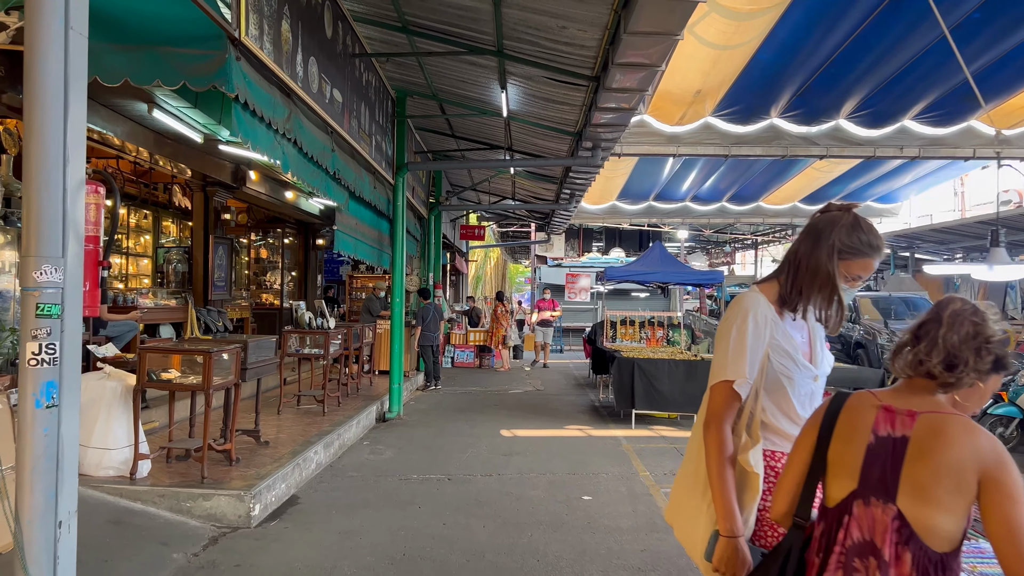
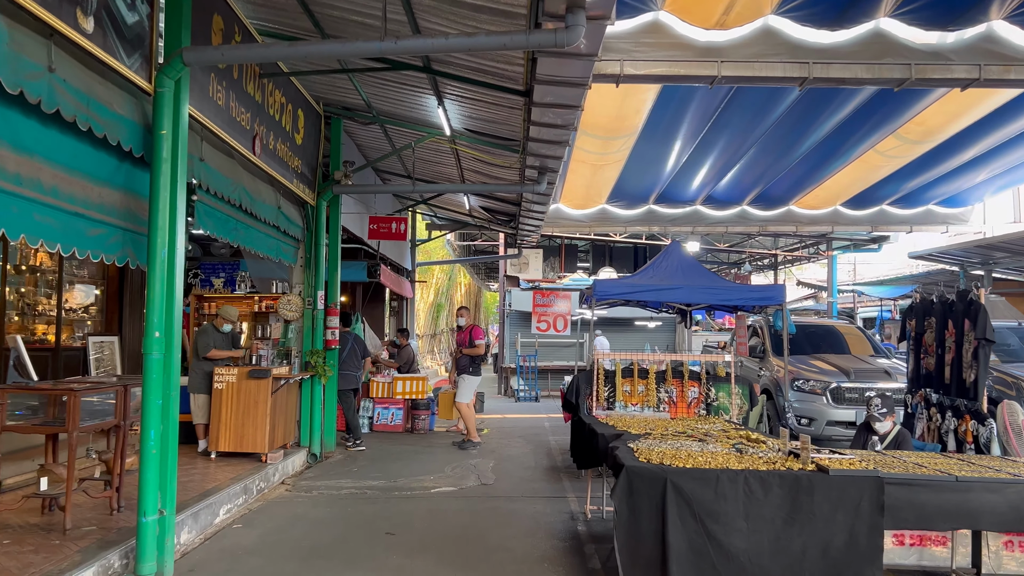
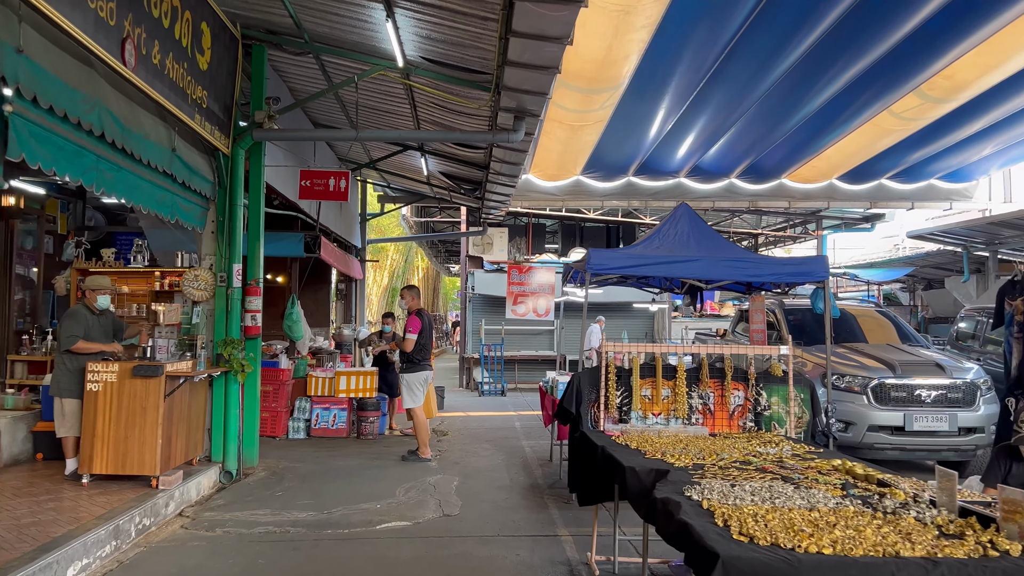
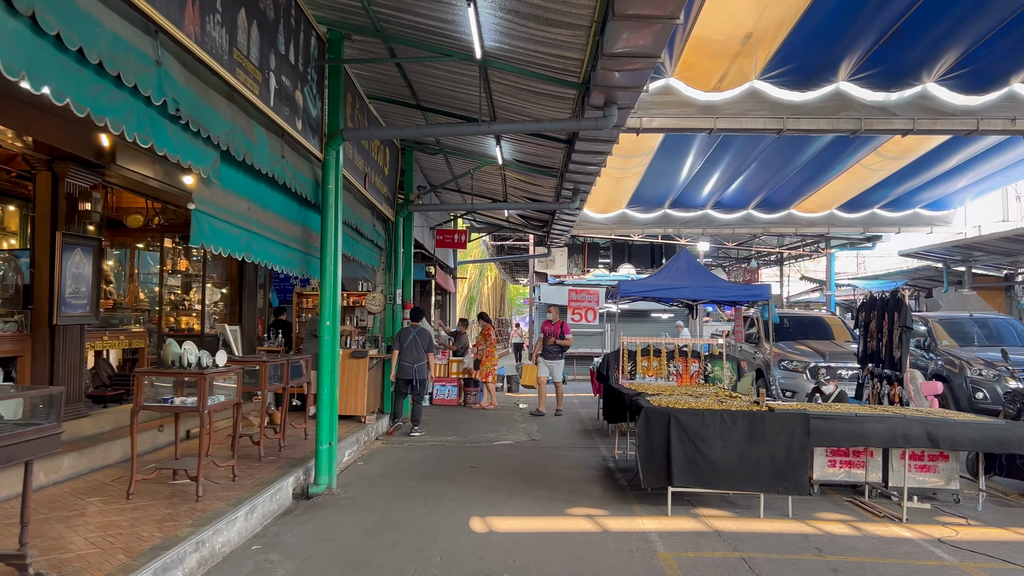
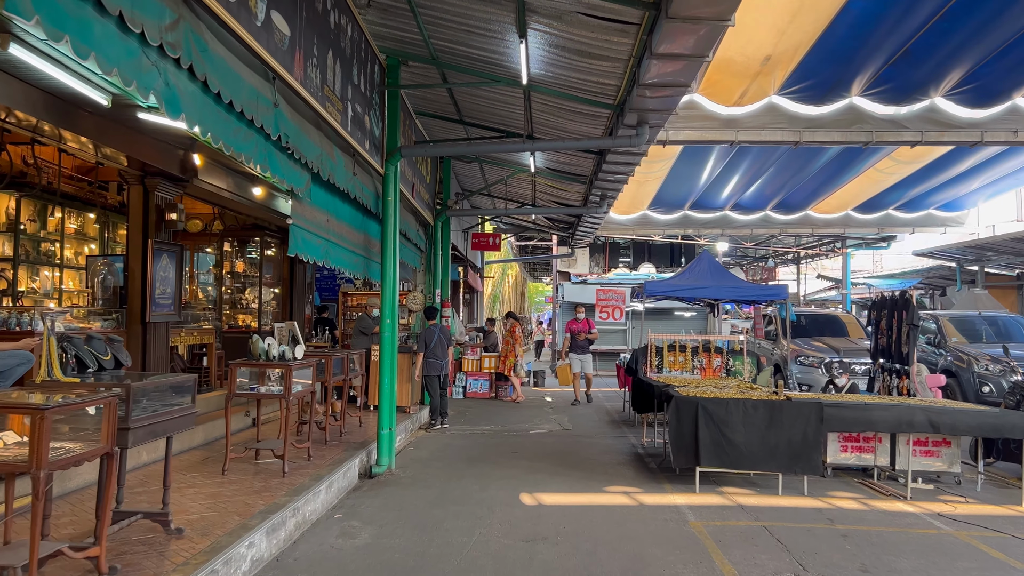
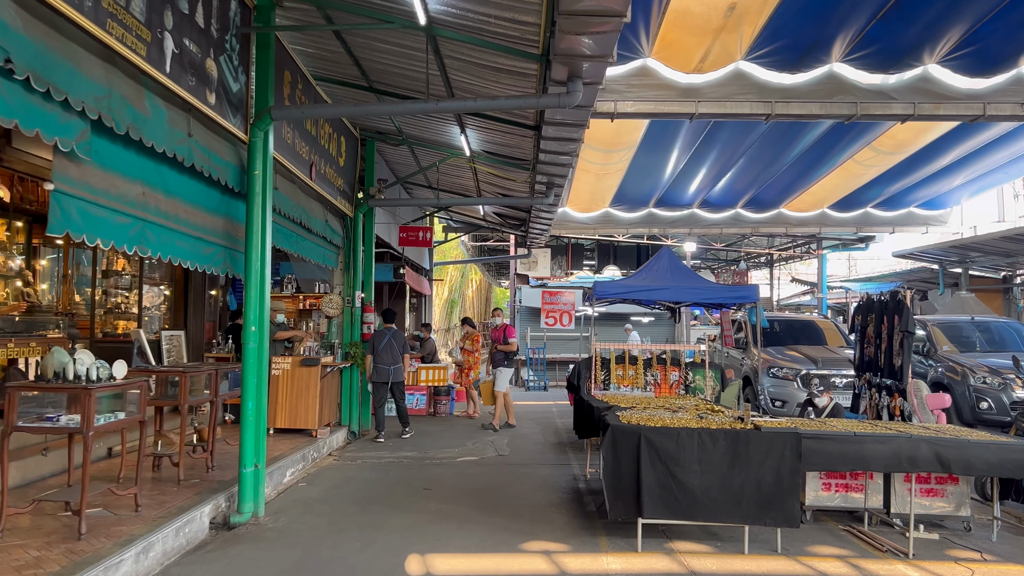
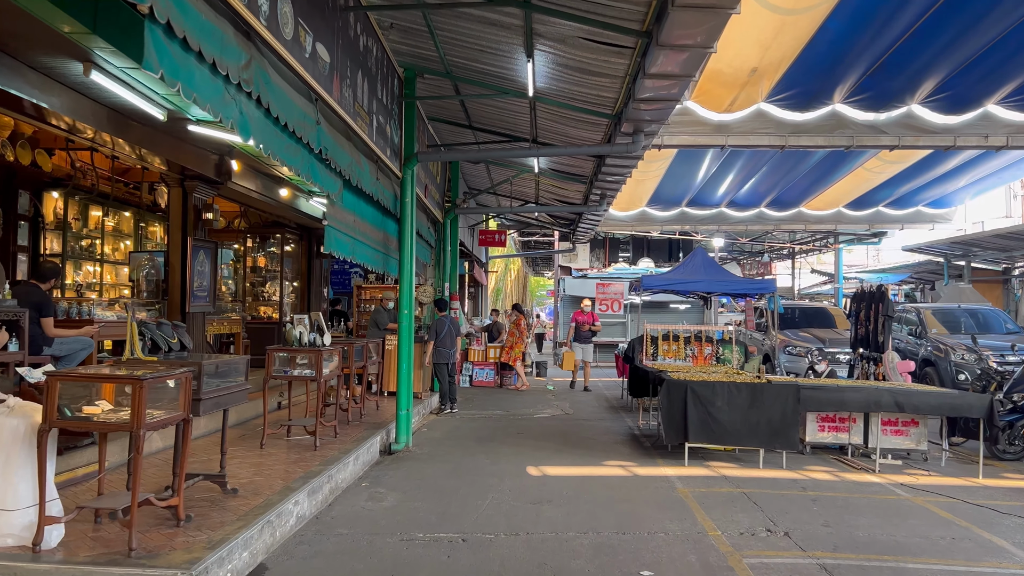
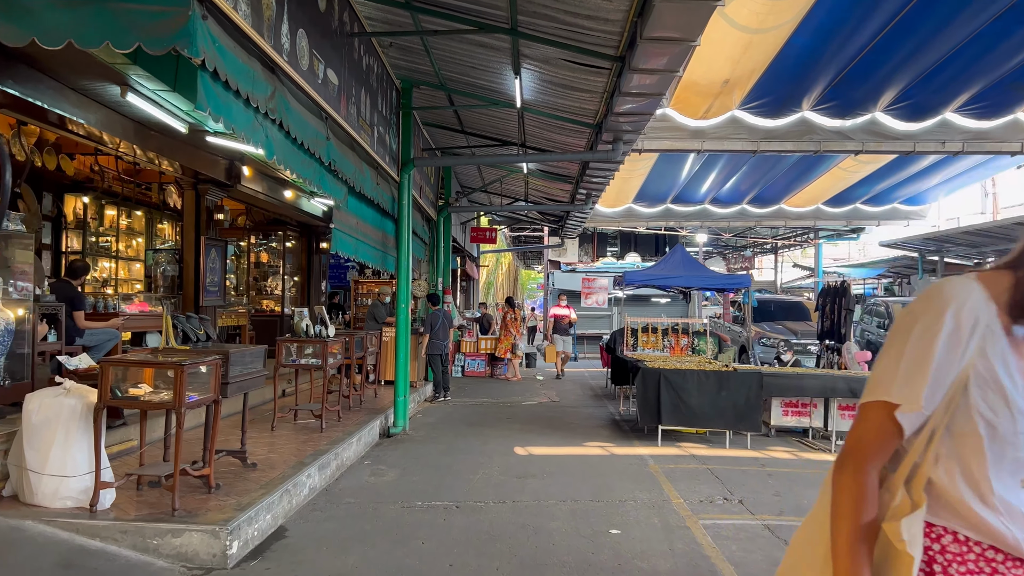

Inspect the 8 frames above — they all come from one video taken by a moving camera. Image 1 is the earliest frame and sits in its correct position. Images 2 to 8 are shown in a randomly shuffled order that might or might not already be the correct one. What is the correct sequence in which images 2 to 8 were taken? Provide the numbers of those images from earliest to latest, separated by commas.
8, 7, 5, 4, 6, 2, 3
